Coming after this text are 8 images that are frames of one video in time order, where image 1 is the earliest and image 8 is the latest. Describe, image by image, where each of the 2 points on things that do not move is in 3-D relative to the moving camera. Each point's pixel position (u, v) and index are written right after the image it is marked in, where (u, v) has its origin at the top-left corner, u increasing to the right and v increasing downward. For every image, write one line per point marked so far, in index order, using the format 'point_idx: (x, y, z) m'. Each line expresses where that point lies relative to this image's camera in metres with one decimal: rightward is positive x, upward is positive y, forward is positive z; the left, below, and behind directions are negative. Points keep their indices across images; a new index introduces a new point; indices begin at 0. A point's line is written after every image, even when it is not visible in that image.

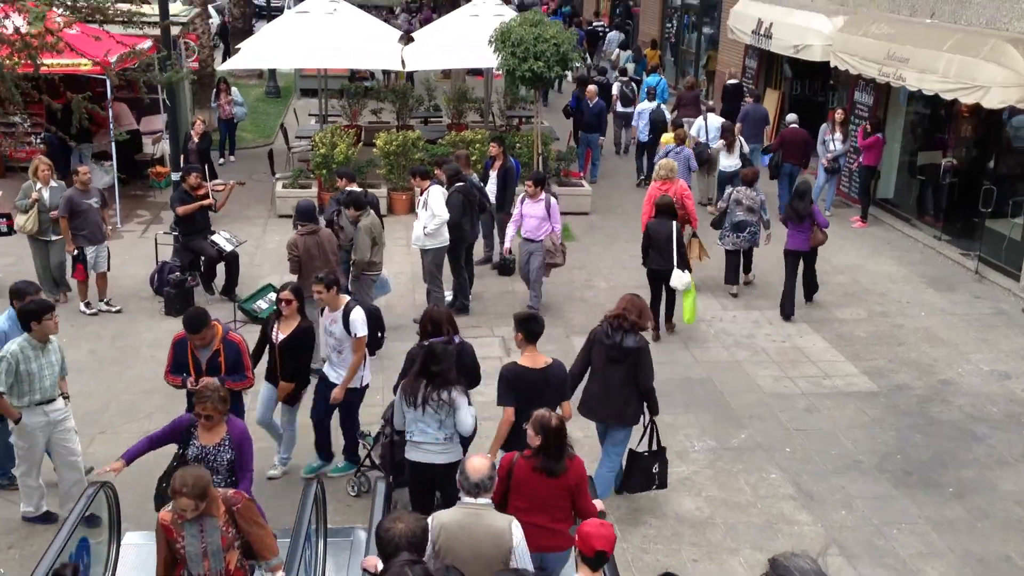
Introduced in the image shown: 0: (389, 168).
0: (-1.7, +1.7, +14.6) m
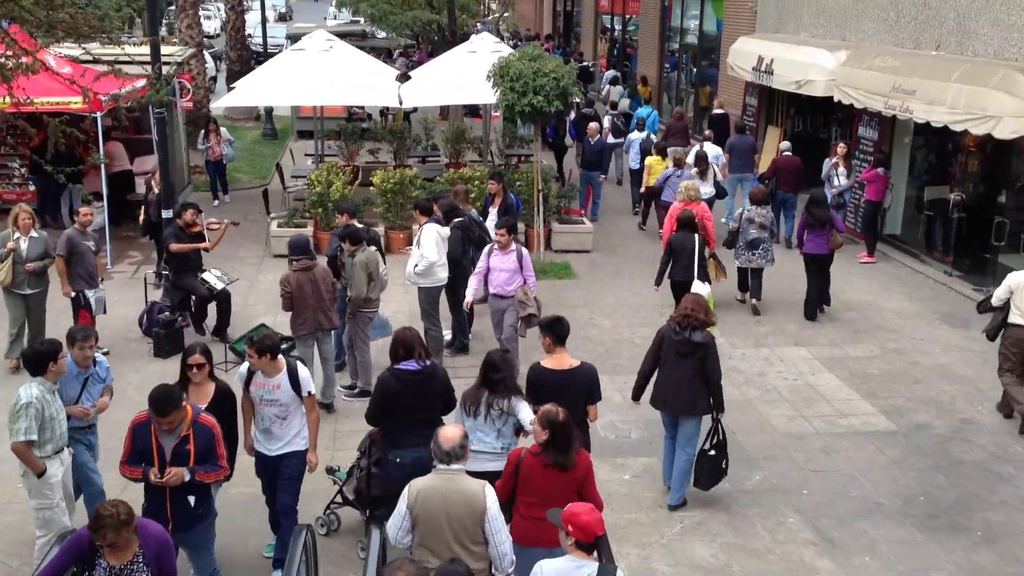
0: (-1.7, +1.1, +14.2) m
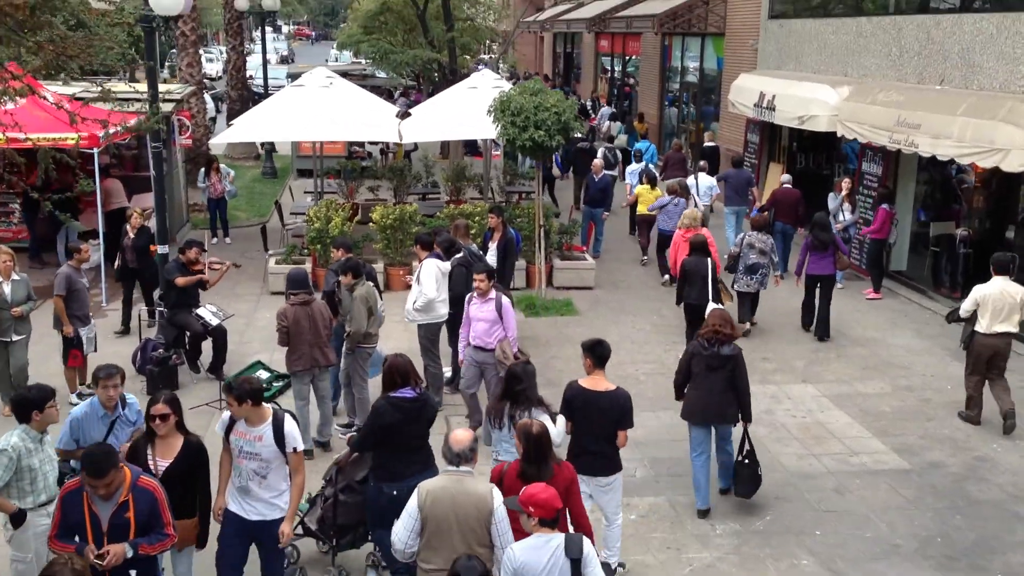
0: (-1.7, +0.6, +14.1) m
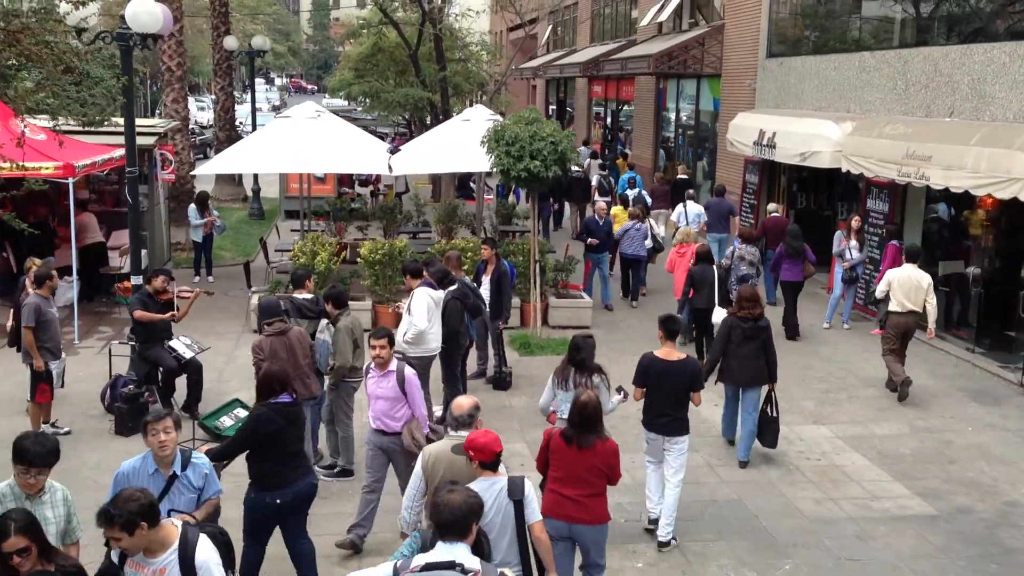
0: (-1.8, +0.1, +13.5) m
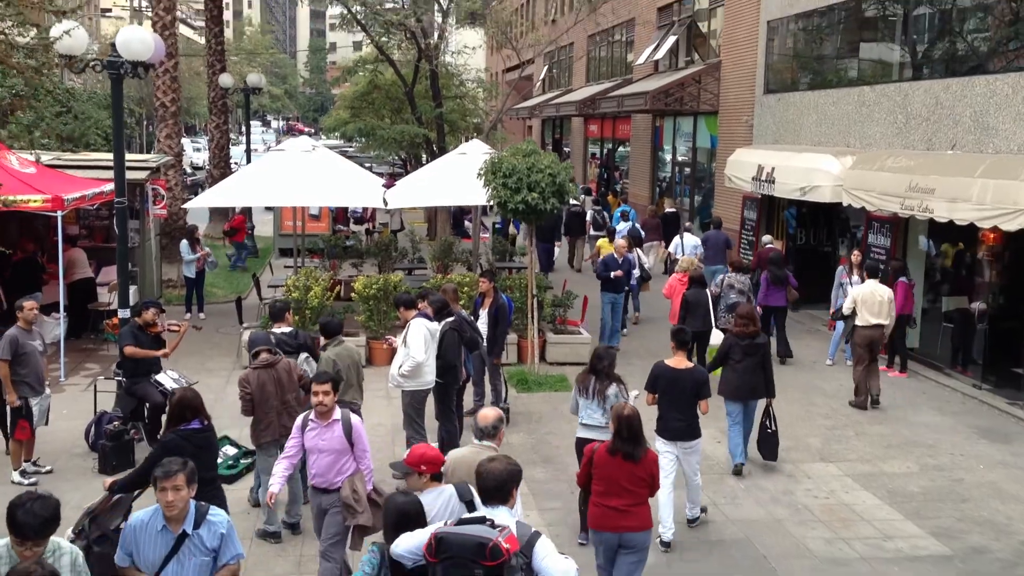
0: (-1.8, -0.3, +13.2) m
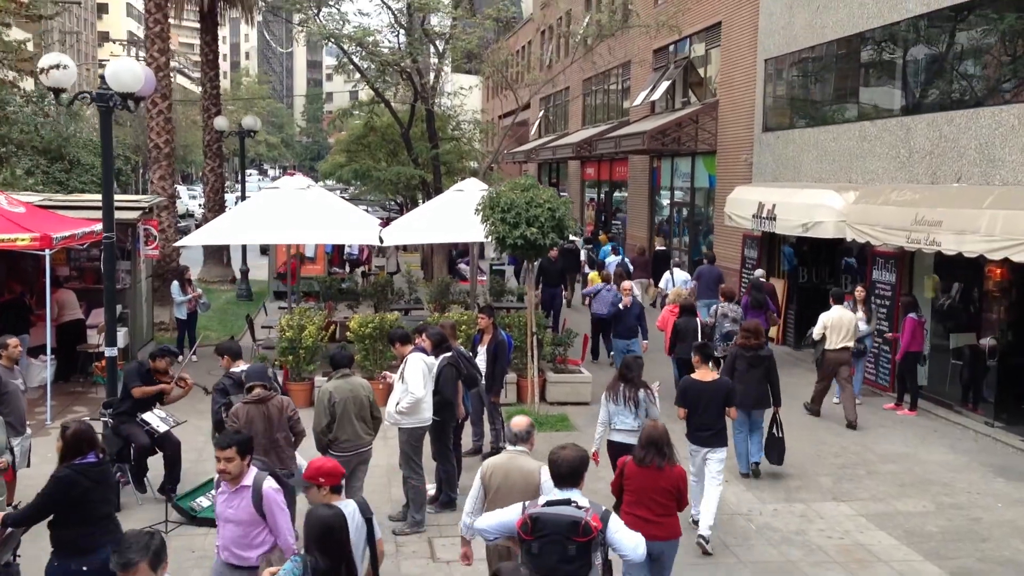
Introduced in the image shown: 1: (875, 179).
0: (-1.8, -0.8, +12.9) m
1: (+5.0, +1.5, +14.6) m
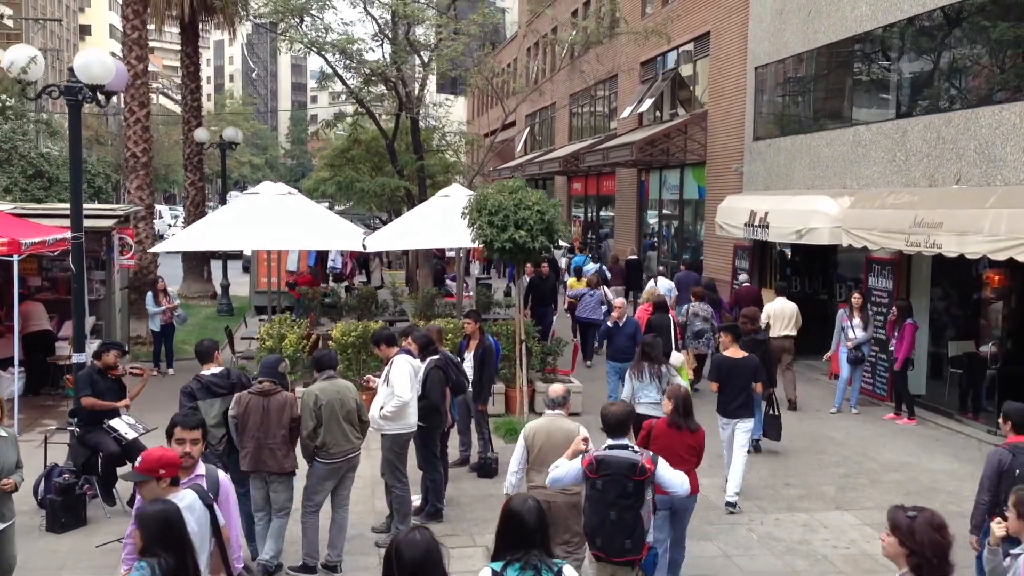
0: (-2.0, -0.9, +12.4) m
1: (+4.9, +1.4, +14.3) m
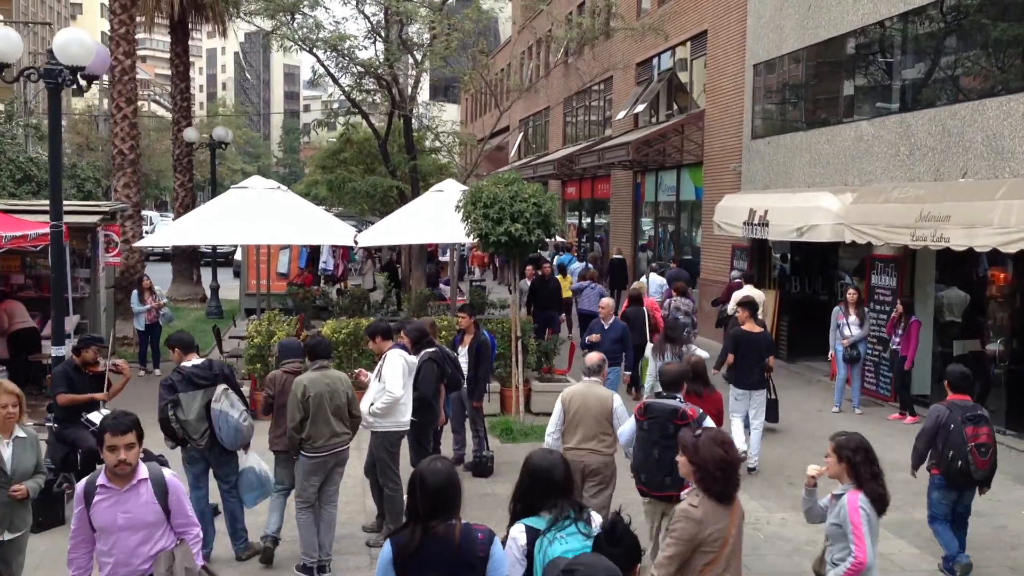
0: (-2.0, -0.8, +12.1) m
1: (+4.8, +1.4, +14.0) m
